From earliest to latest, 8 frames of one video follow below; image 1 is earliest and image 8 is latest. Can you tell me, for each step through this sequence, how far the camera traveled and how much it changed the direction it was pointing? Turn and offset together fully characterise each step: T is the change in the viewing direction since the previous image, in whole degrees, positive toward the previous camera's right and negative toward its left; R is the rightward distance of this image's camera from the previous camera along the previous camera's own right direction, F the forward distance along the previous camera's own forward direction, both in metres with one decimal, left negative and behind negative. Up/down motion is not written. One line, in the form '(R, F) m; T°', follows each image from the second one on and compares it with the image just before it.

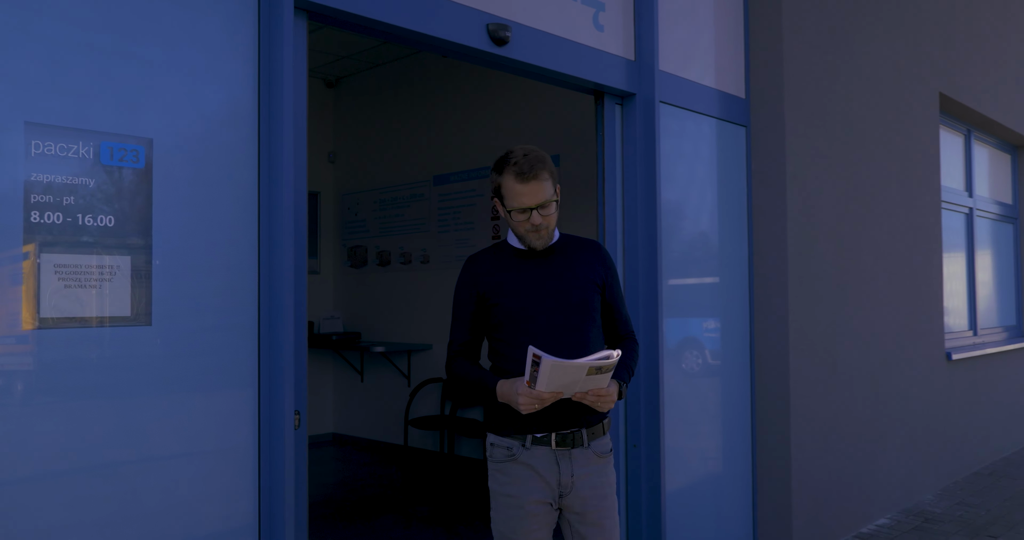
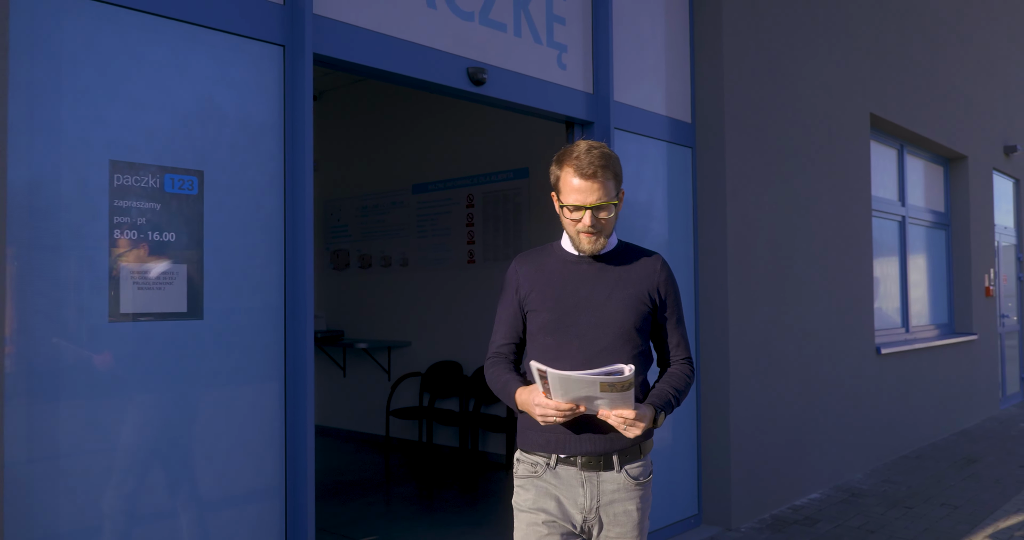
(0.0, -0.5) m; +2°
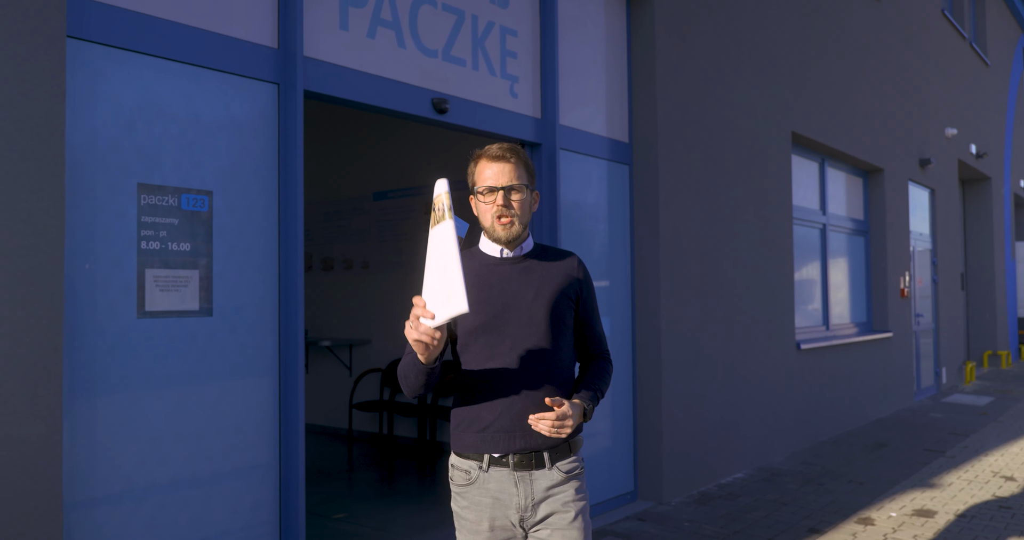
(0.0, -0.5) m; +4°
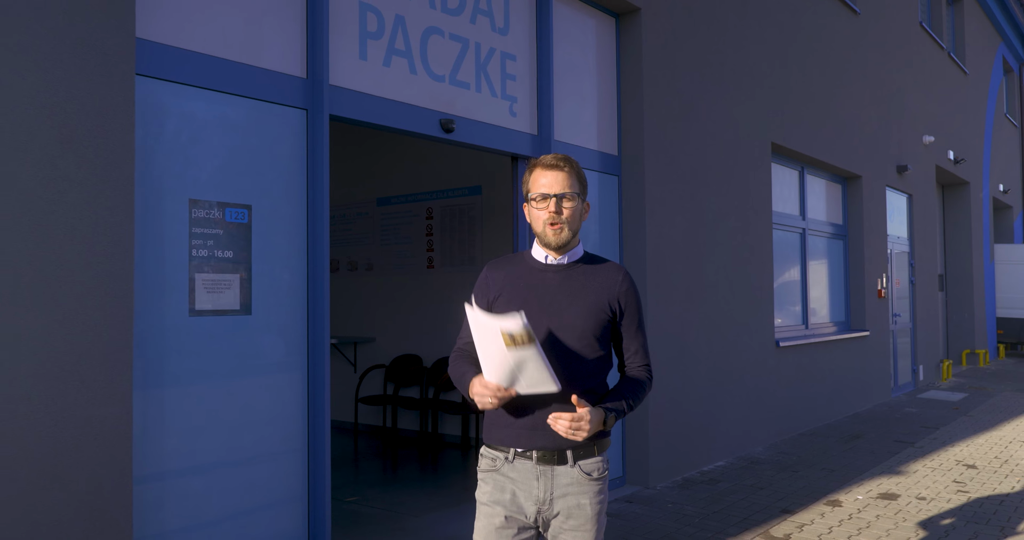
(0.0, -0.4) m; +1°
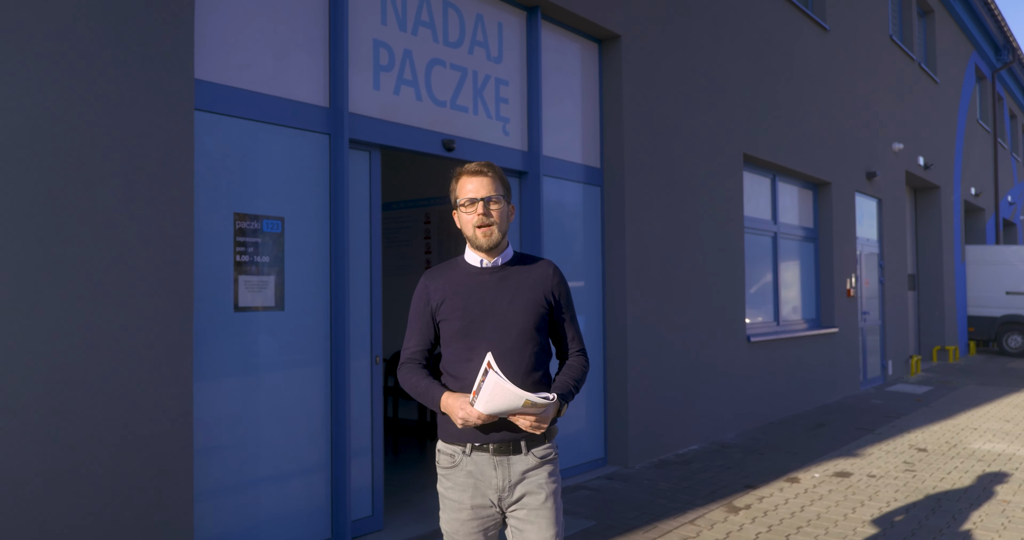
(0.0, -0.6) m; +1°
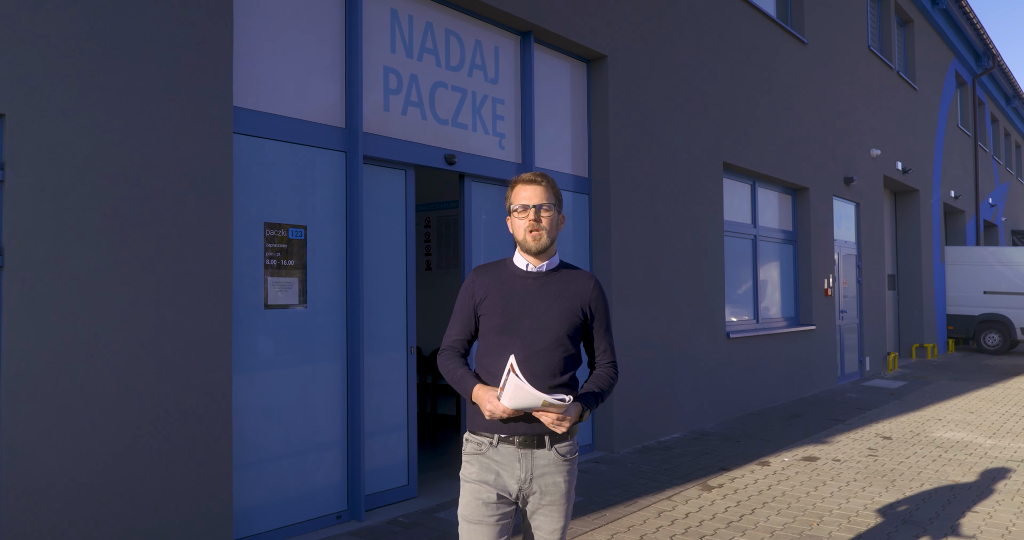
(0.0, -0.5) m; 0°
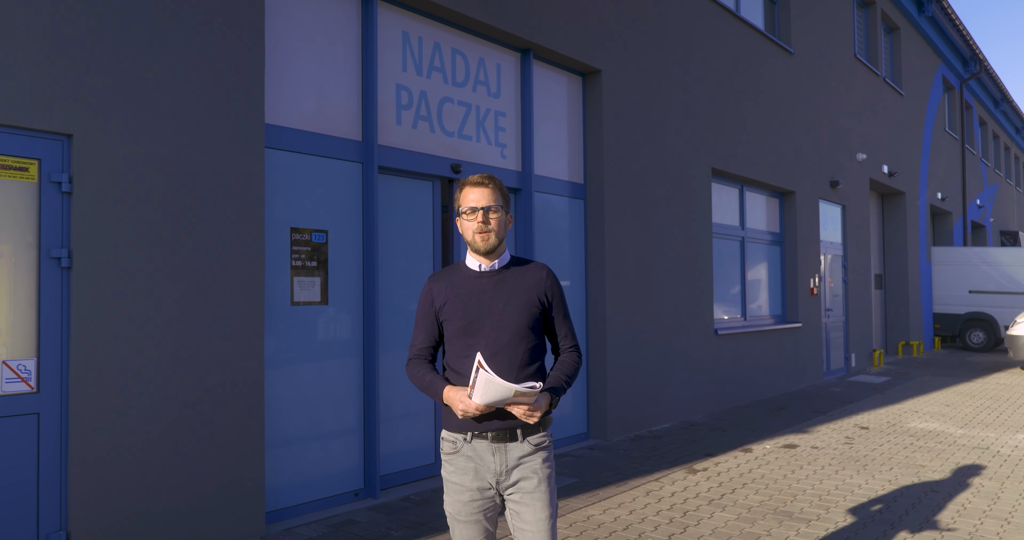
(0.0, -0.5) m; 0°
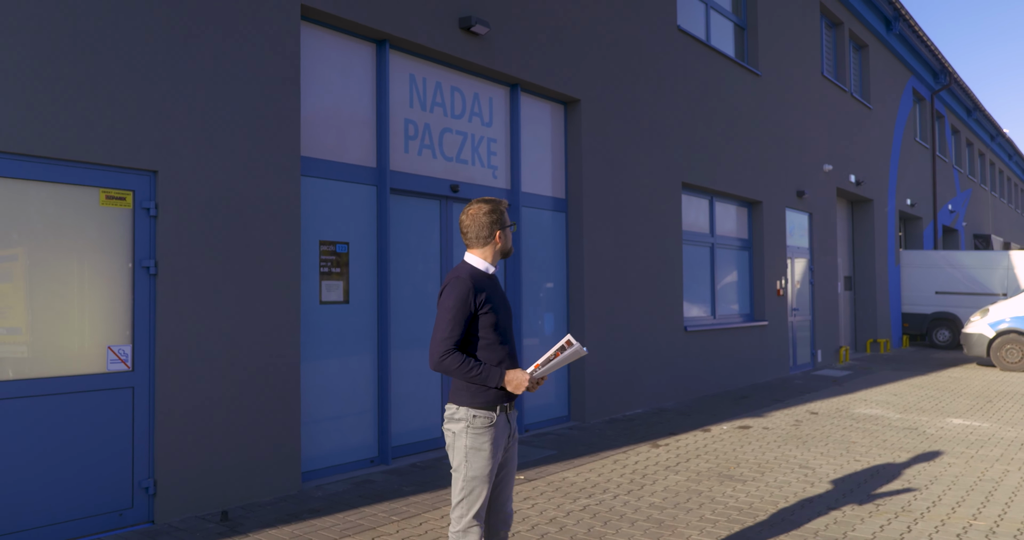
(0.0, -1.0) m; +1°
